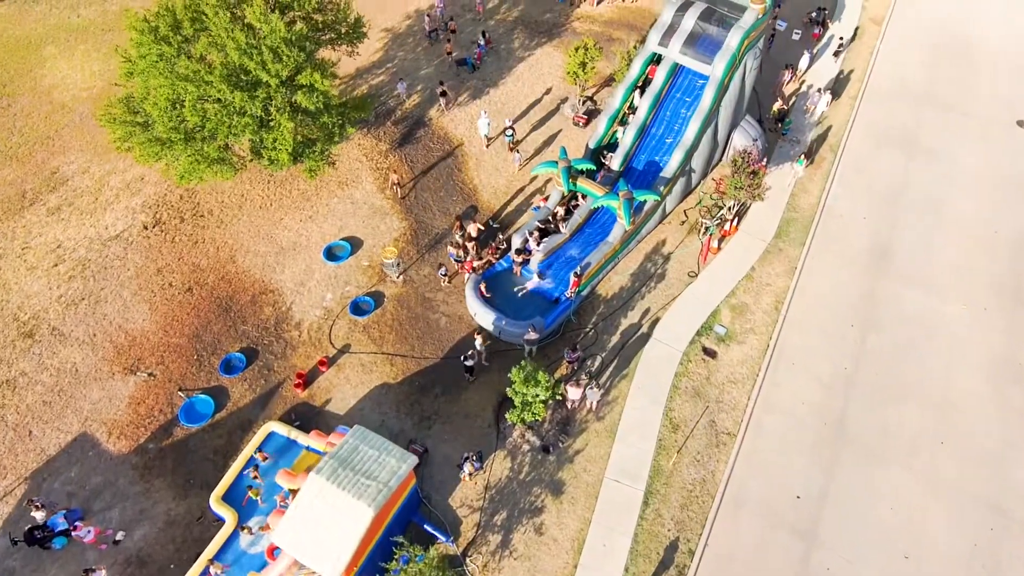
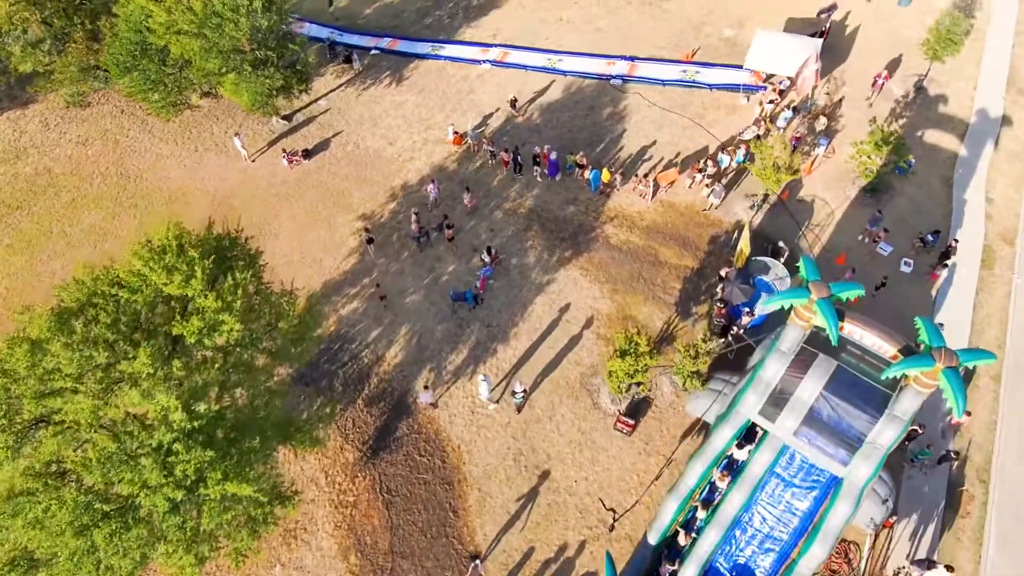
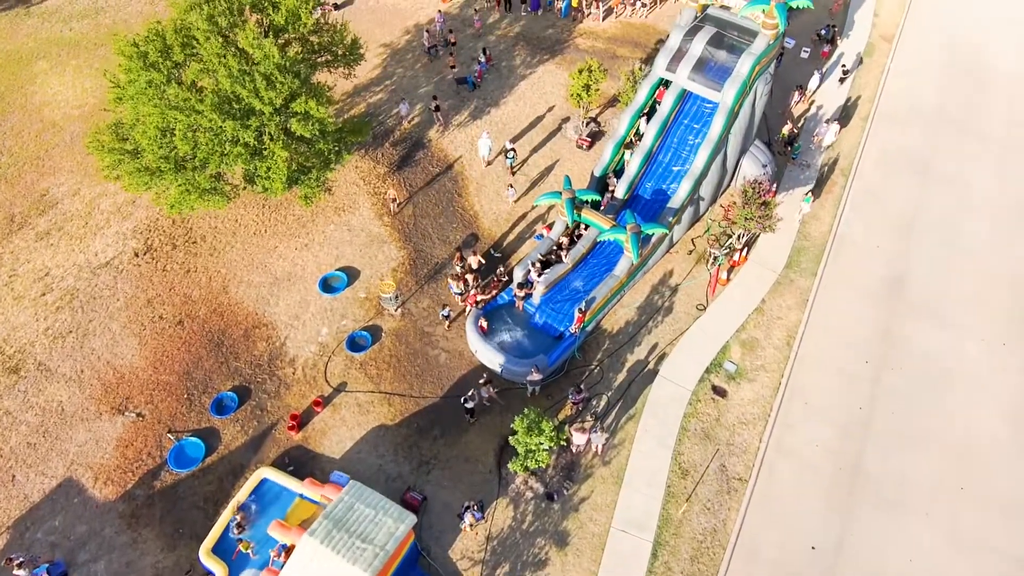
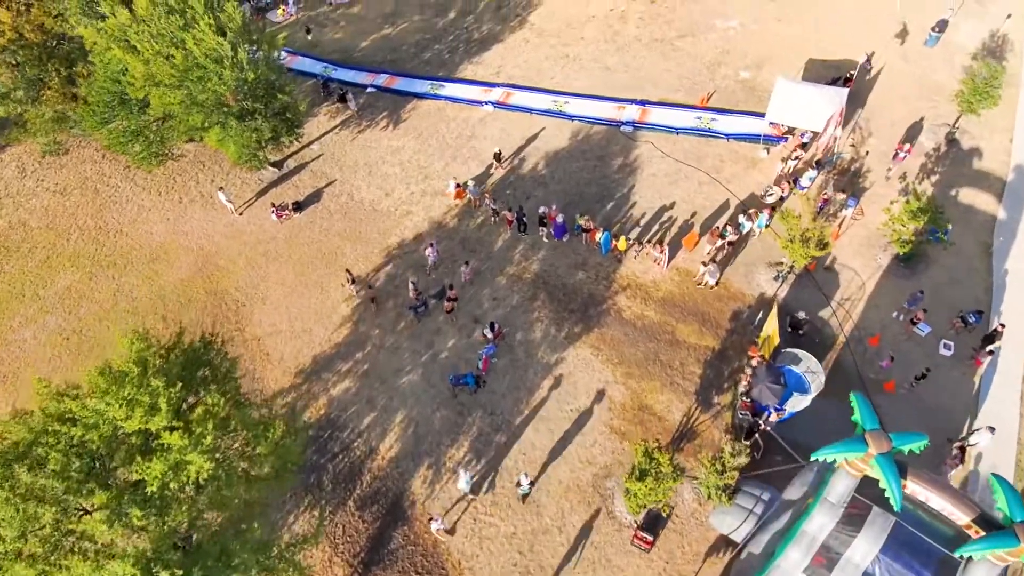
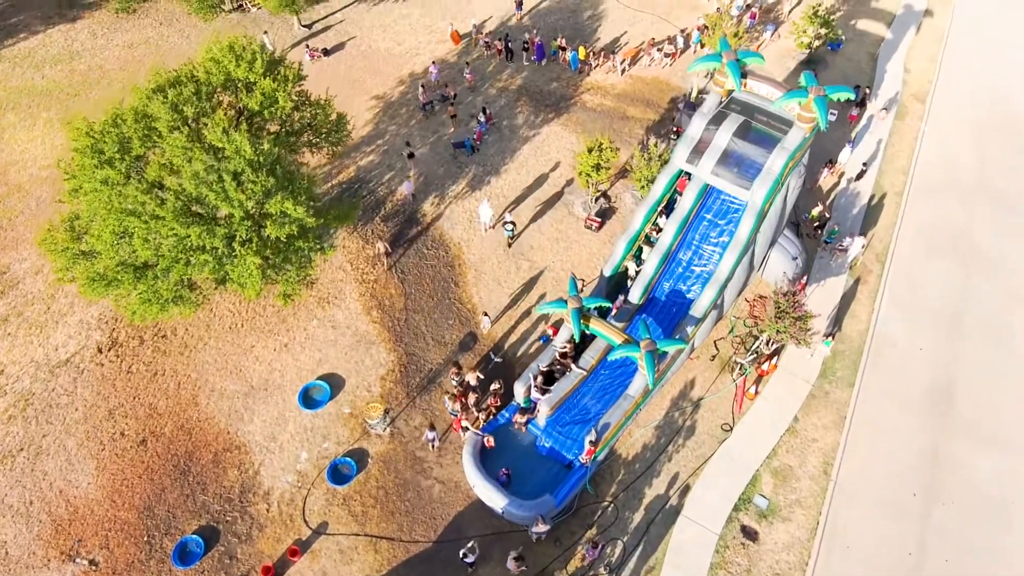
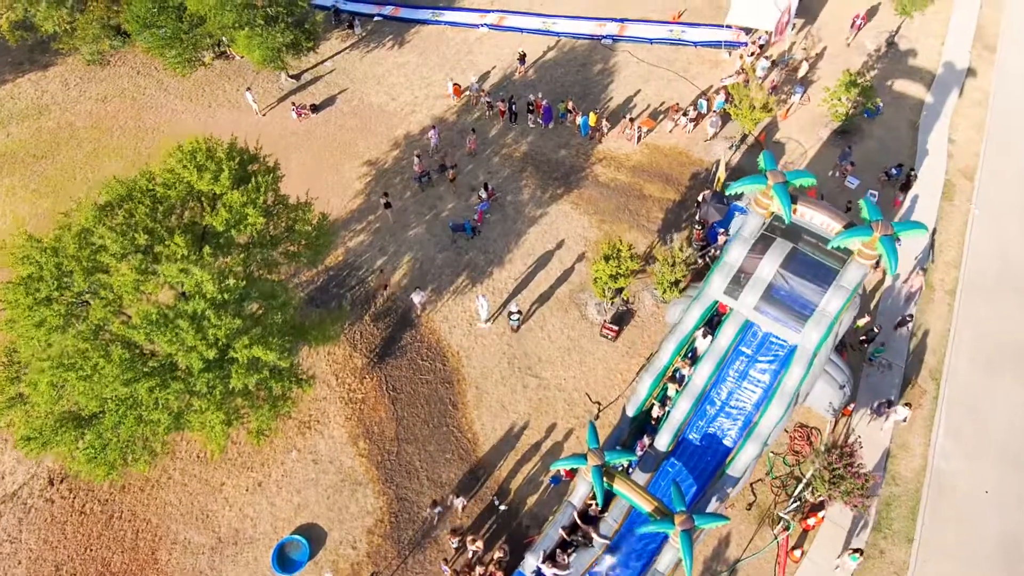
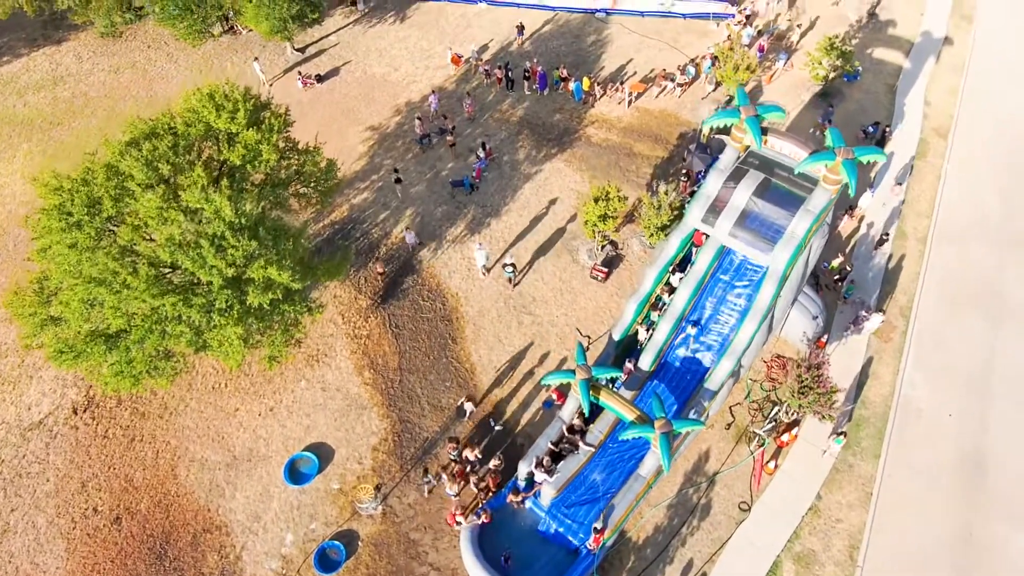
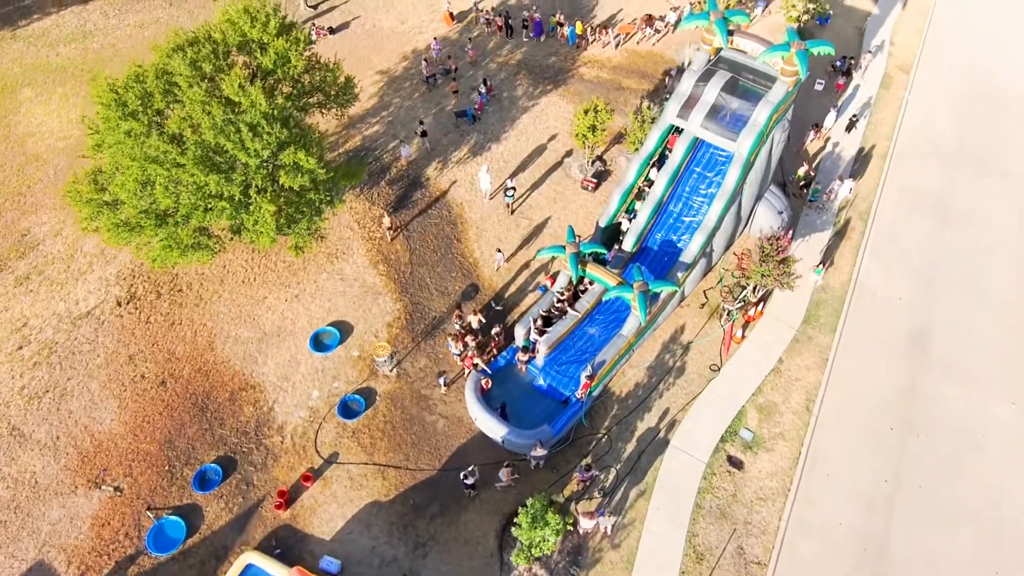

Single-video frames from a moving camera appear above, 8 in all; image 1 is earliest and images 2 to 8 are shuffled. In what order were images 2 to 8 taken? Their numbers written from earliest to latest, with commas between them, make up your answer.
3, 8, 5, 7, 6, 2, 4
